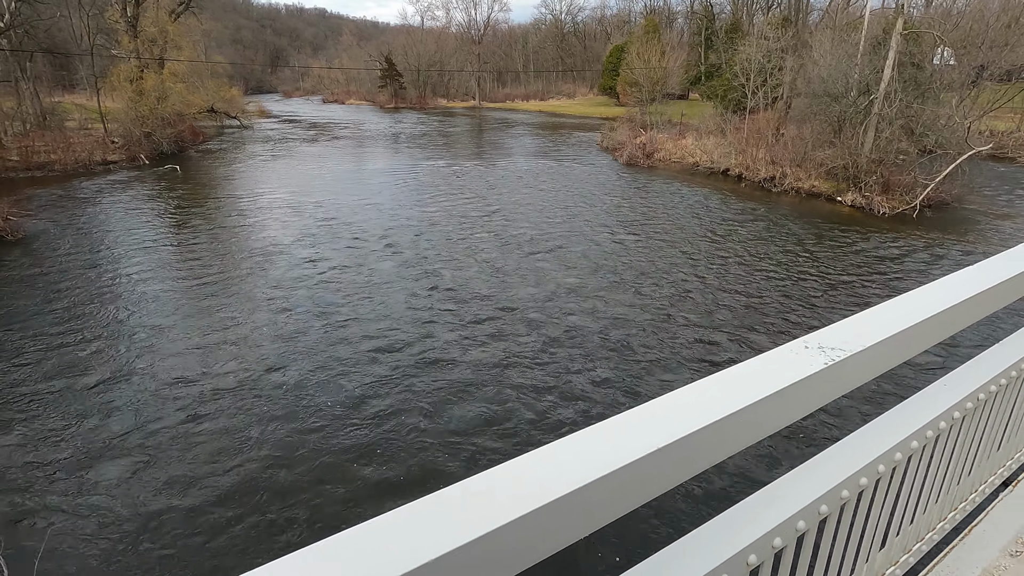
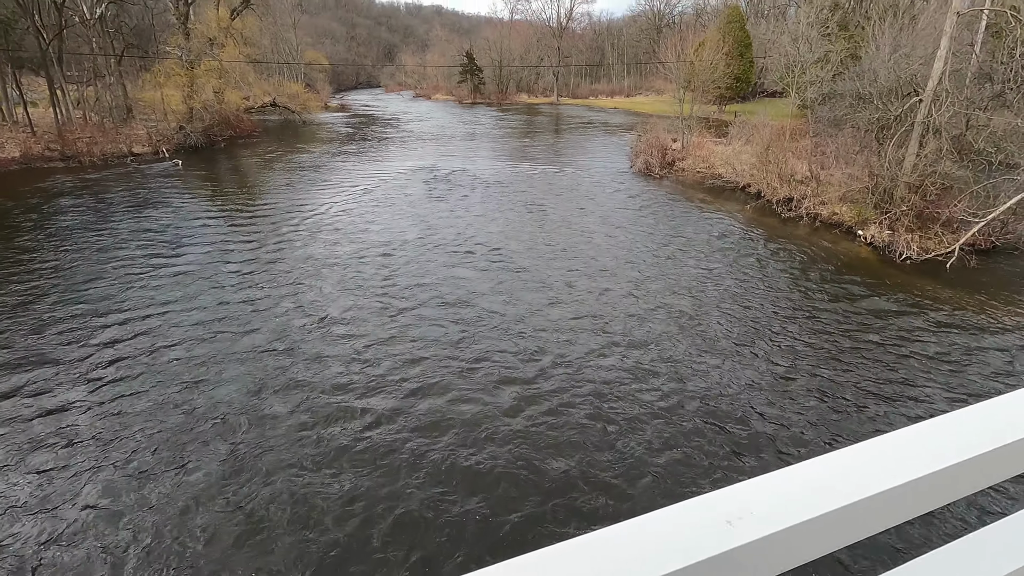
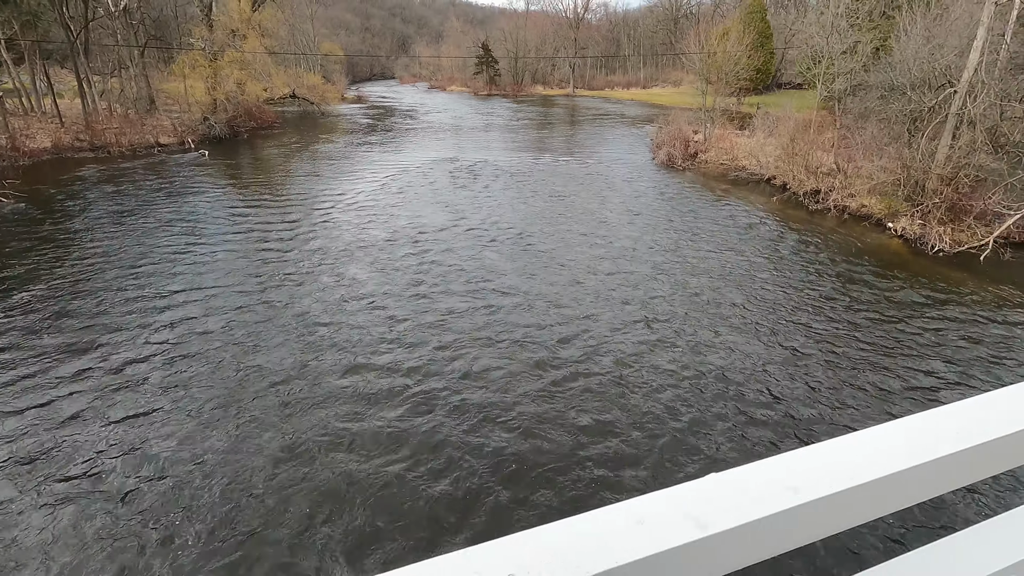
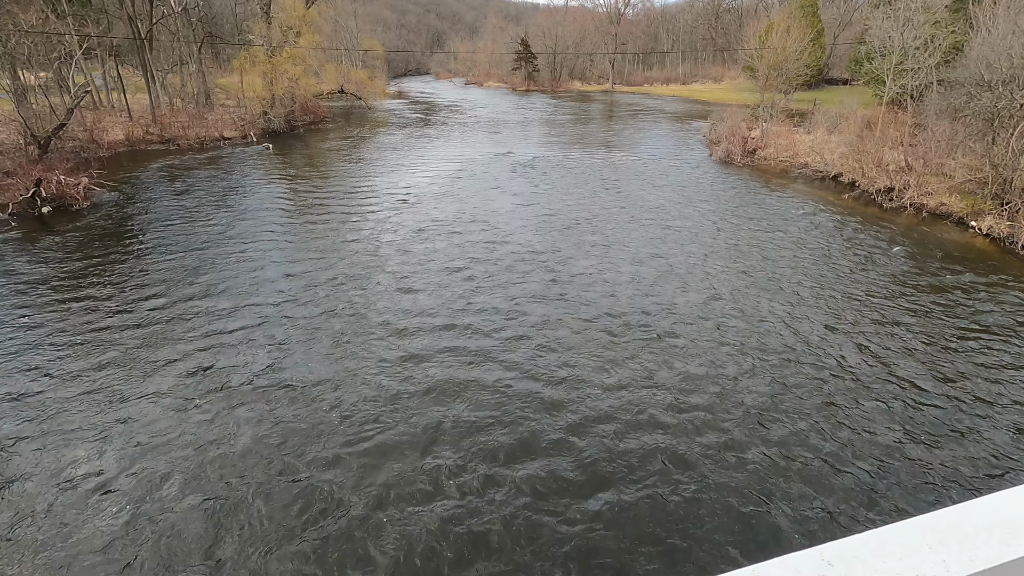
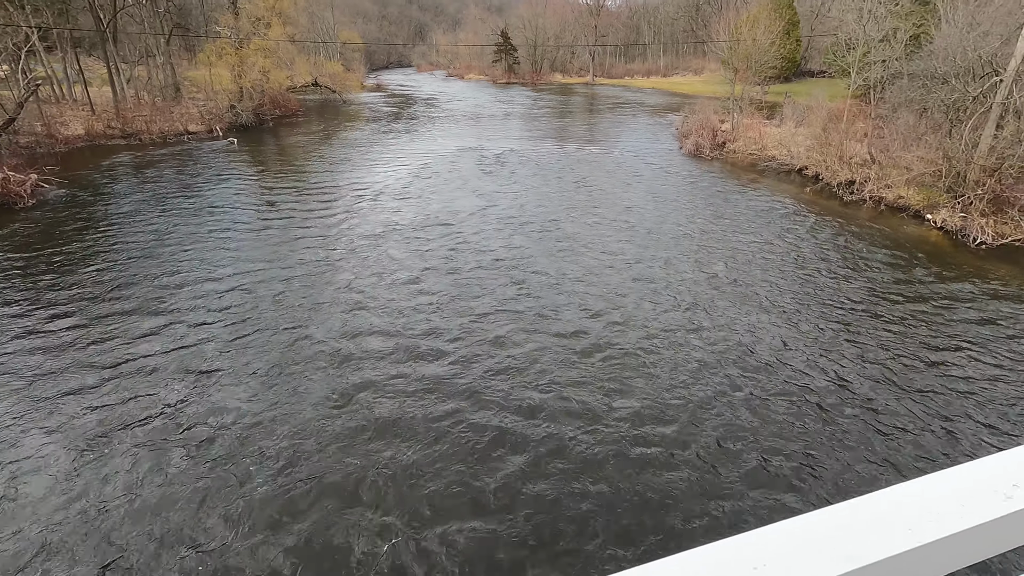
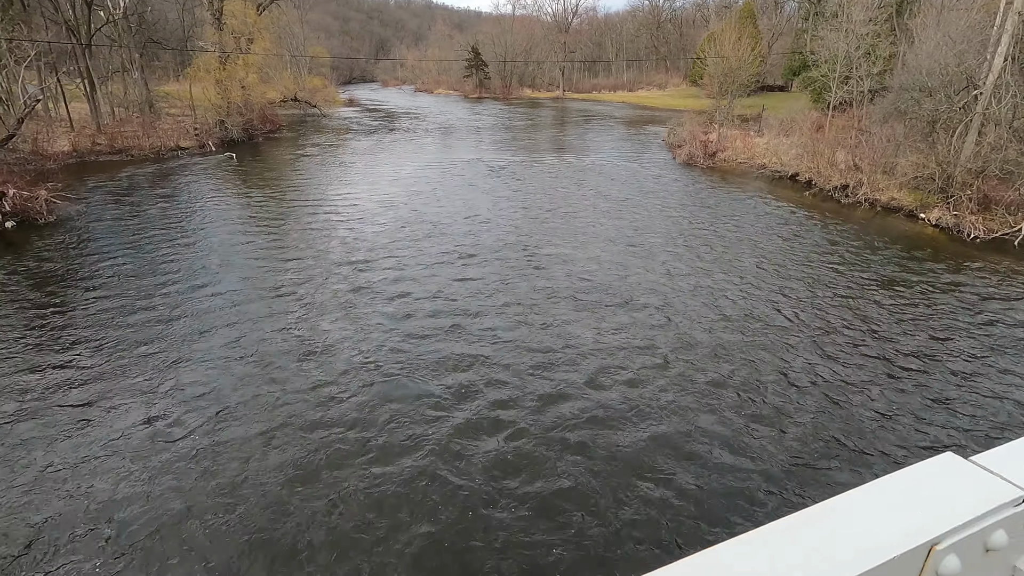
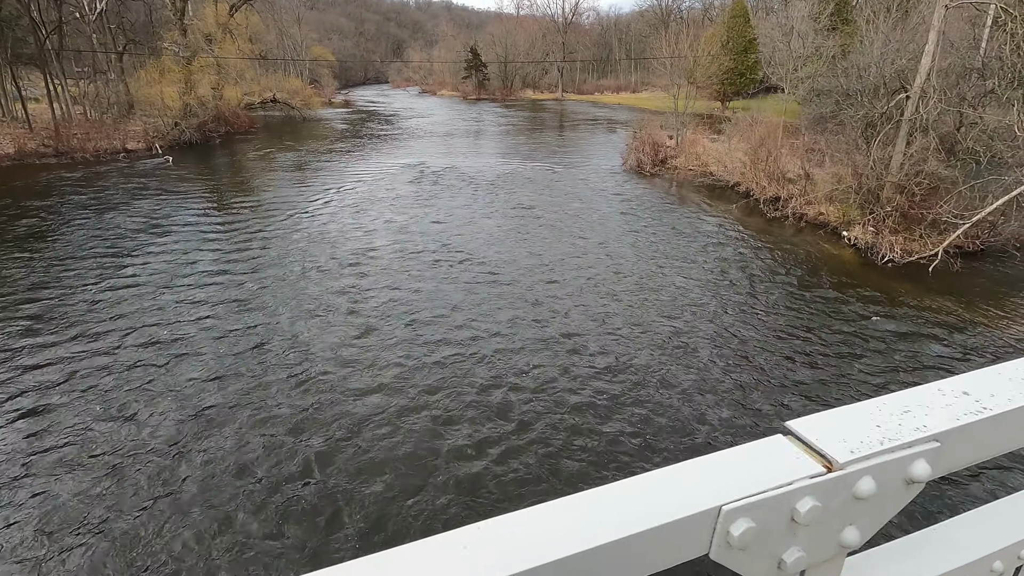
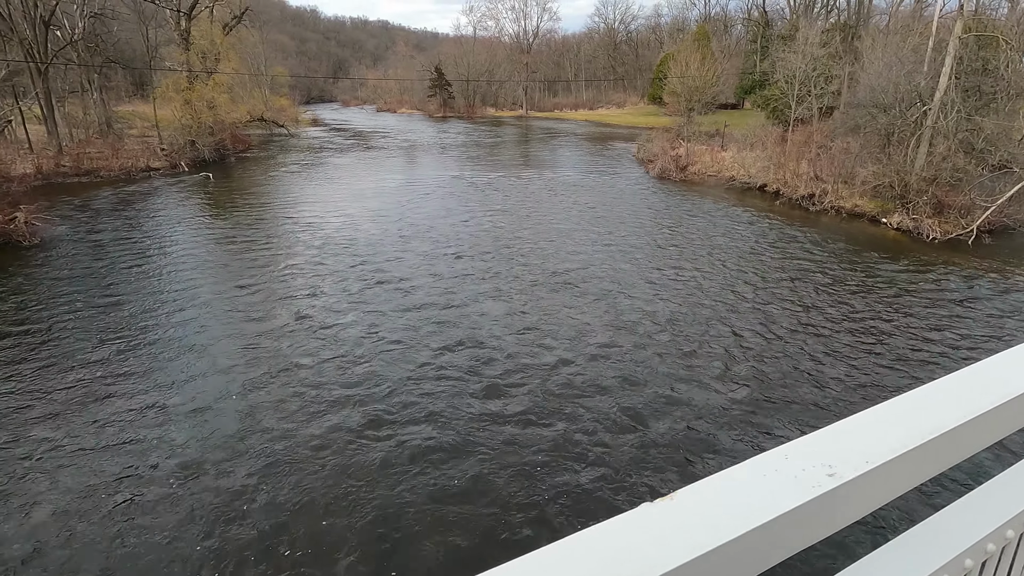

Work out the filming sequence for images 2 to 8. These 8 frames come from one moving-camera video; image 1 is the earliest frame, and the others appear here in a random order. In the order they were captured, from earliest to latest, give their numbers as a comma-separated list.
8, 6, 4, 5, 3, 2, 7
